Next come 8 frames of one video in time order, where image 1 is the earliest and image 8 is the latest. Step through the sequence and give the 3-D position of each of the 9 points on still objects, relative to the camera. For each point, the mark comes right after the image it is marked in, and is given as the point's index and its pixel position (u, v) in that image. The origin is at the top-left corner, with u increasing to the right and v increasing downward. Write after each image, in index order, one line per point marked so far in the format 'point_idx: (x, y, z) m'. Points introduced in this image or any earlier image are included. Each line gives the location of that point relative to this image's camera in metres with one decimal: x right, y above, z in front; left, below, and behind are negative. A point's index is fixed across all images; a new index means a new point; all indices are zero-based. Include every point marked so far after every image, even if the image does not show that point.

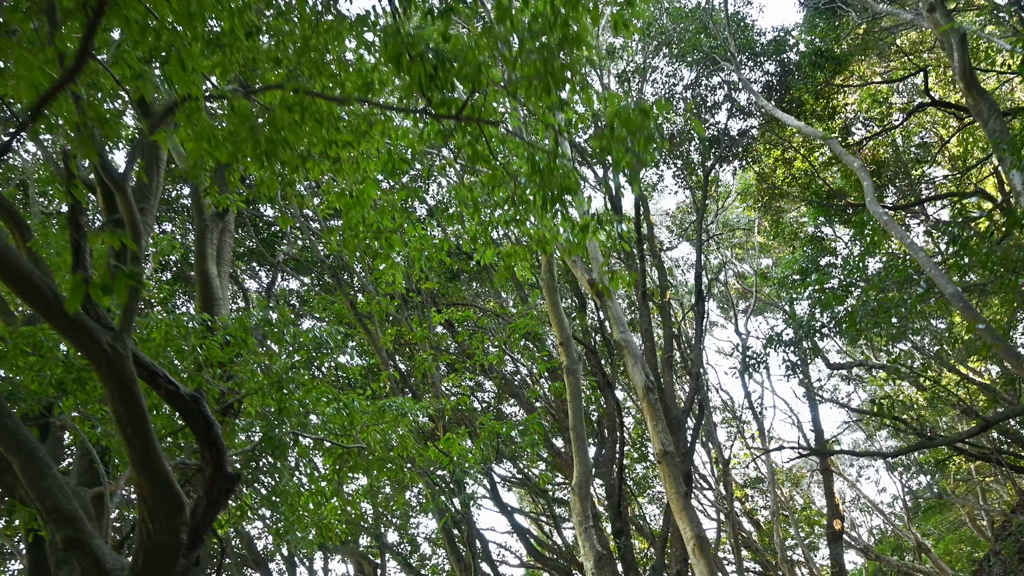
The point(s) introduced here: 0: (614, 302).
0: (+0.8, -0.1, +6.5) m
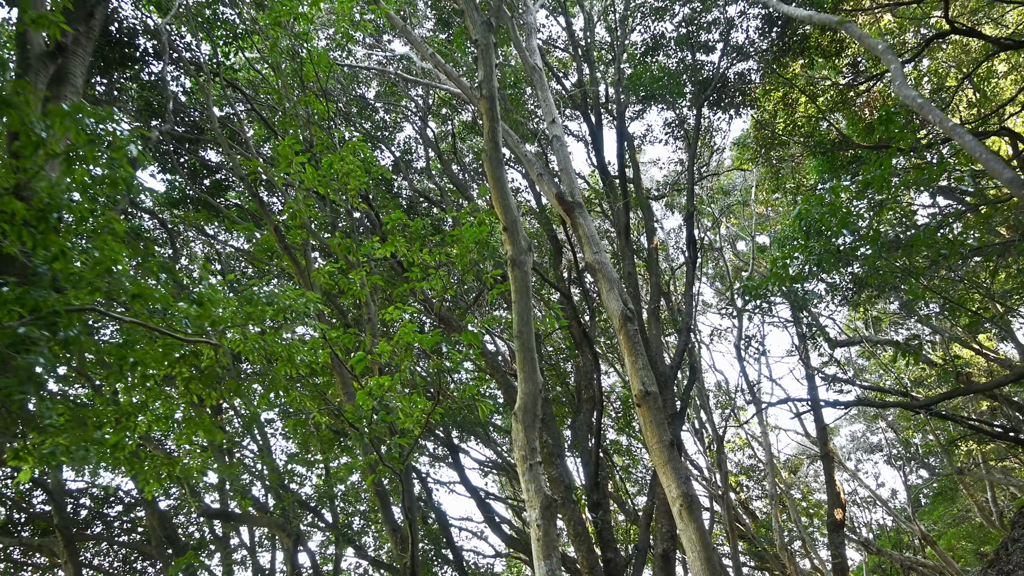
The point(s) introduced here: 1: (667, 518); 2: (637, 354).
0: (+0.5, +0.5, +5.4) m
1: (+1.3, -1.9, +6.8) m
2: (+0.8, -0.4, +5.0) m
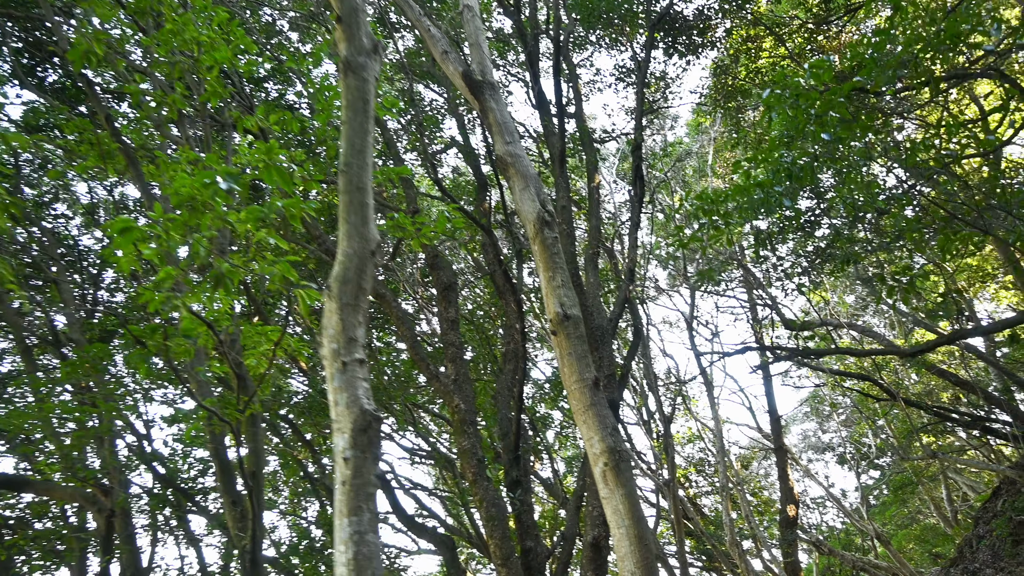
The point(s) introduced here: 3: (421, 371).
0: (-0.1, +1.0, +4.2) m
1: (+0.6, -1.5, +5.6) m
2: (+0.2, +0.1, +3.7) m
3: (-0.7, -0.6, +6.1) m
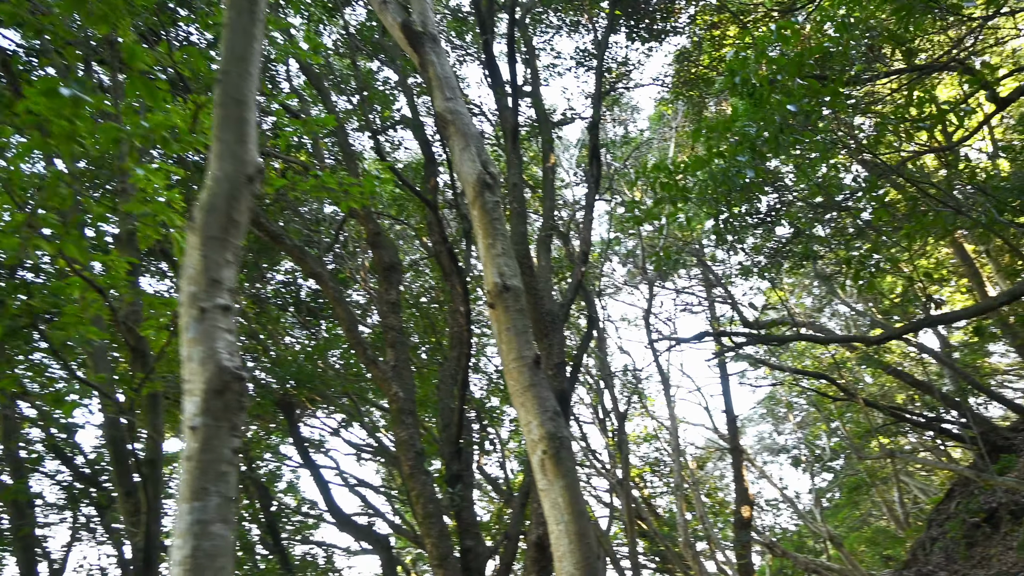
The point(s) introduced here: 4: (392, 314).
0: (-0.4, +1.1, +3.8) m
1: (+0.2, -1.3, +5.2) m
2: (-0.1, +0.2, +3.4) m
3: (-1.1, -0.5, +5.6) m
4: (-0.9, -0.2, +5.7) m
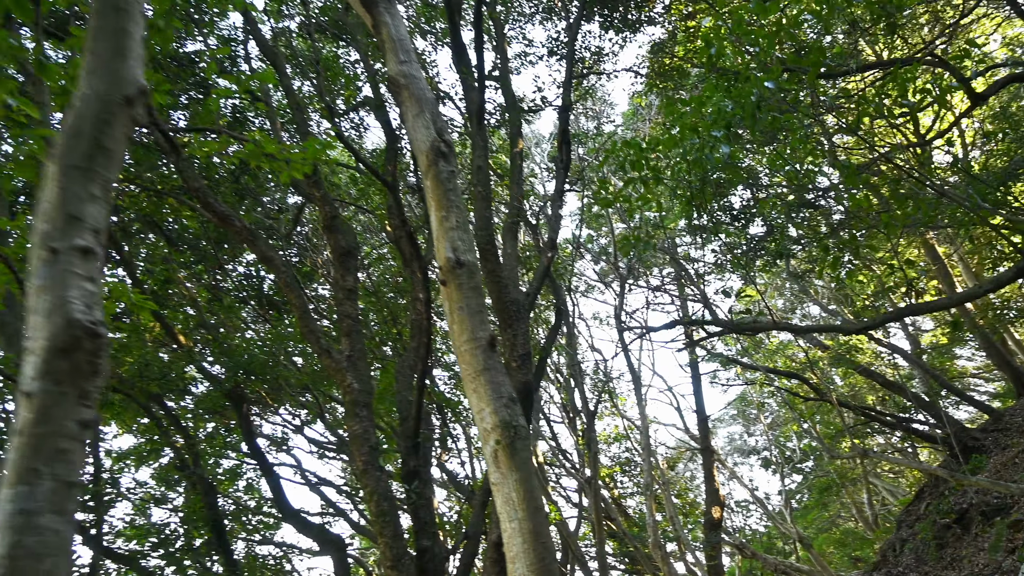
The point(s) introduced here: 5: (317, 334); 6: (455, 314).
0: (-0.5, +1.2, +3.5) m
1: (0.0, -1.3, +5.0) m
2: (-0.2, +0.3, +3.1) m
3: (-1.3, -0.4, +5.3) m
4: (-1.1, -0.1, +5.4) m
5: (-1.3, -0.3, +5.3) m
6: (-0.2, -0.1, +2.9) m
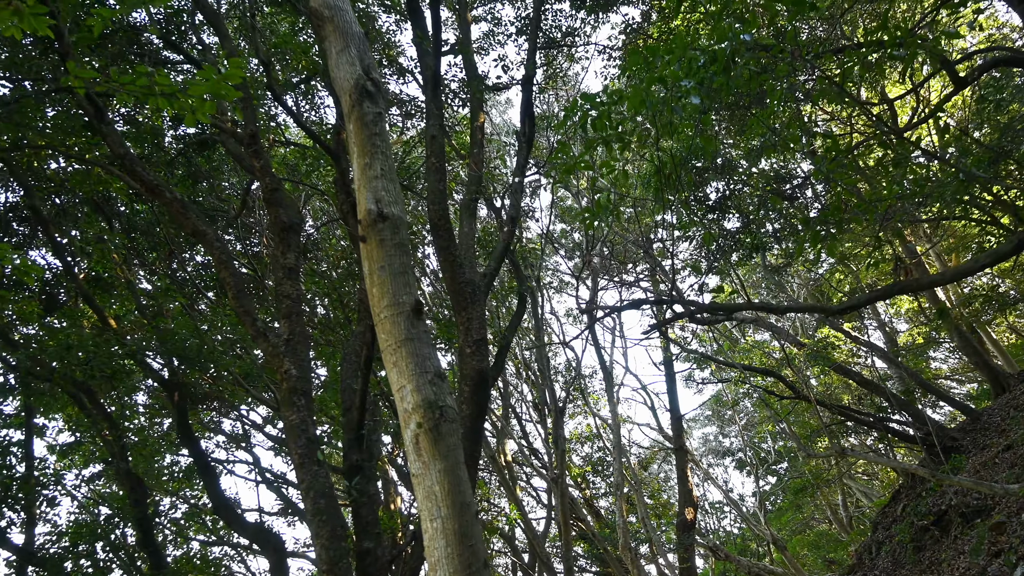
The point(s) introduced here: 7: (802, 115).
0: (-0.7, +1.4, +3.1) m
1: (-0.3, -1.1, +4.5) m
2: (-0.5, +0.4, +2.7) m
3: (-1.6, -0.2, +4.9) m
4: (-1.4, 0.0, +5.0) m
5: (-1.6, -0.2, +4.9) m
6: (-0.4, 0.0, +2.4) m
7: (+3.1, +1.8, +8.6) m
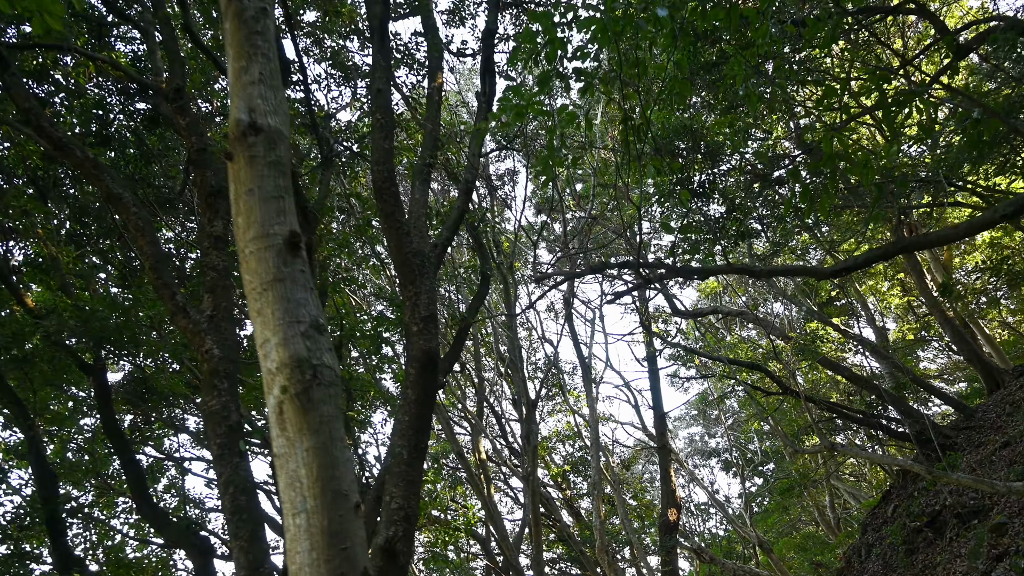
0: (-1.0, +1.5, +2.5) m
1: (-0.6, -1.0, +4.0) m
2: (-0.7, +0.6, +2.2) m
3: (-1.9, -0.1, +4.3) m
4: (-1.7, +0.2, +4.5) m
5: (-1.8, 0.0, +4.3) m
6: (-0.6, +0.2, +1.9) m
7: (+2.8, +2.0, +8.1) m
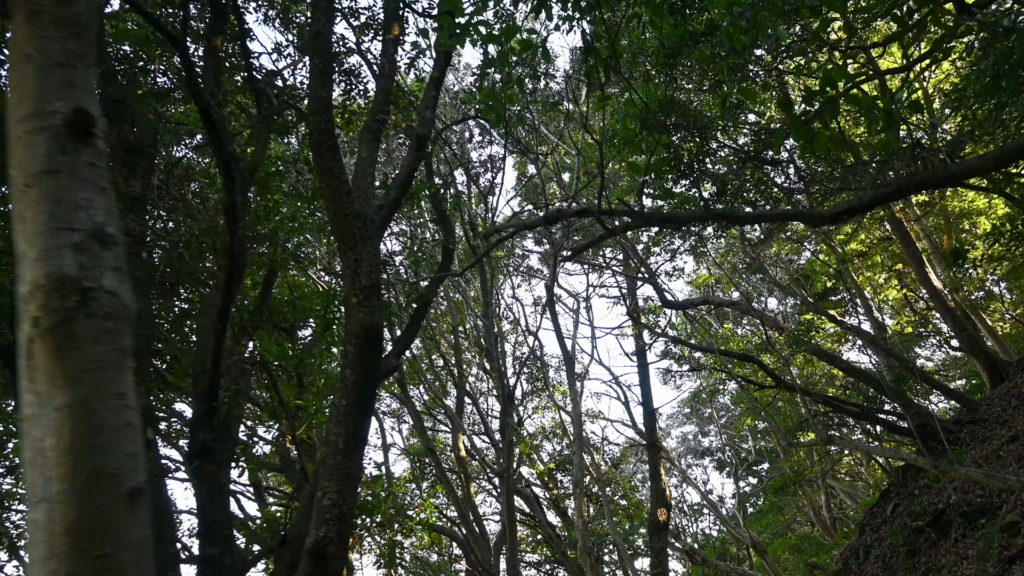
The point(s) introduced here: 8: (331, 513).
0: (-1.2, +1.7, +2.0) m
1: (-0.8, -0.8, +3.5) m
2: (-0.9, +0.8, +1.6) m
3: (-2.1, +0.1, +3.8) m
4: (-1.9, +0.4, +3.9) m
5: (-2.1, +0.1, +3.8) m
6: (-0.8, +0.4, +1.4) m
7: (+2.6, +2.1, +7.6) m
8: (-0.8, -1.0, +3.4) m
